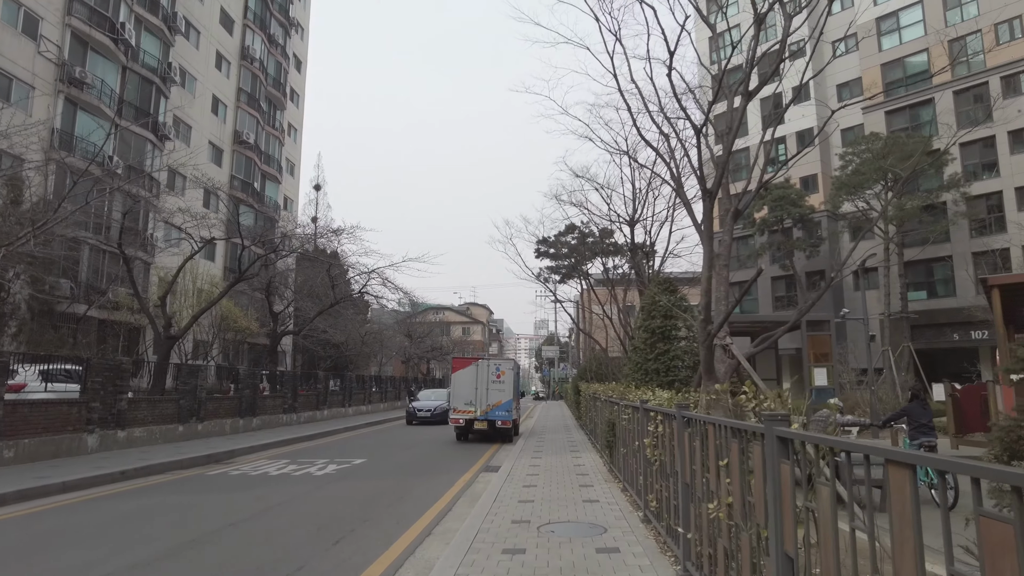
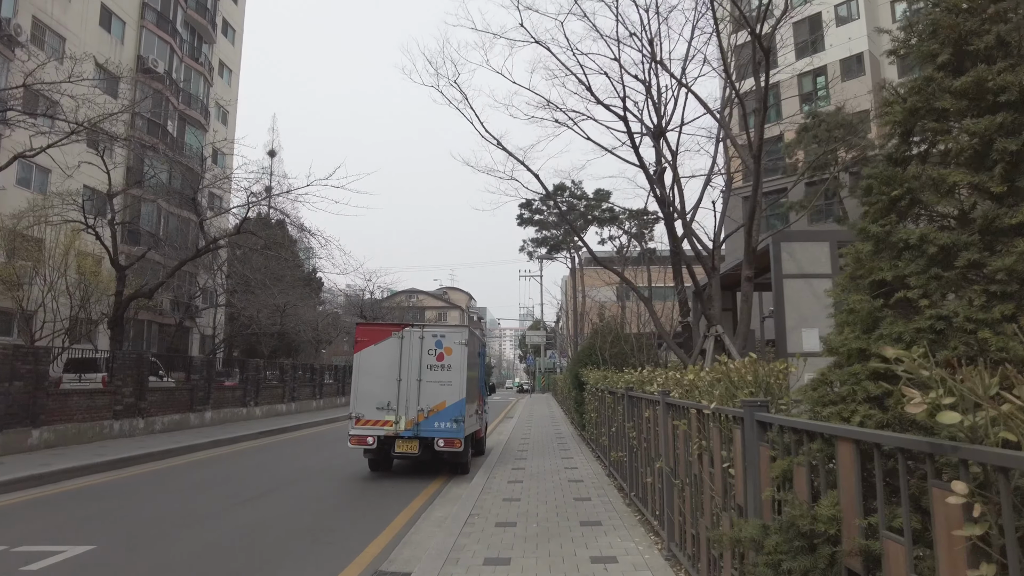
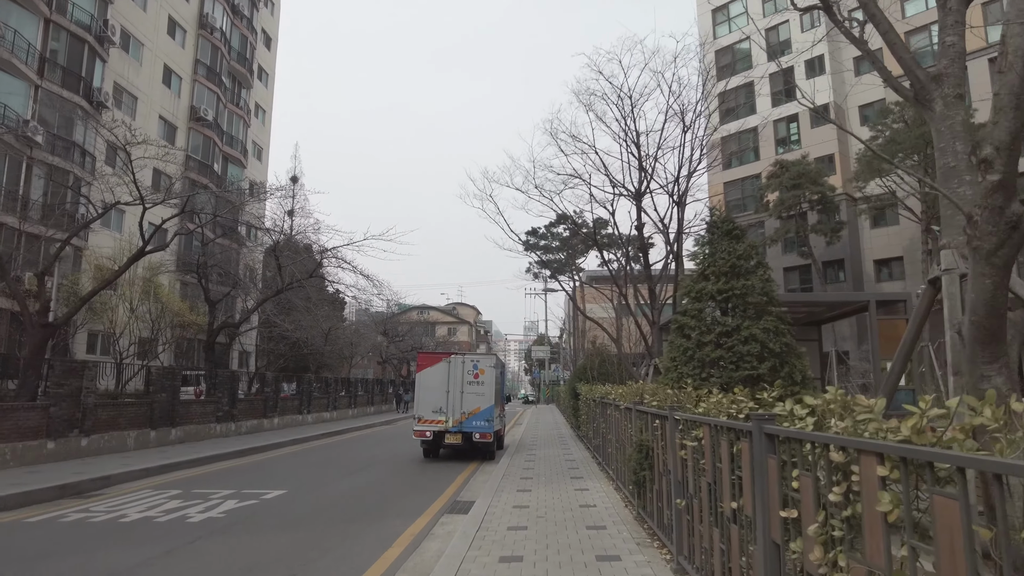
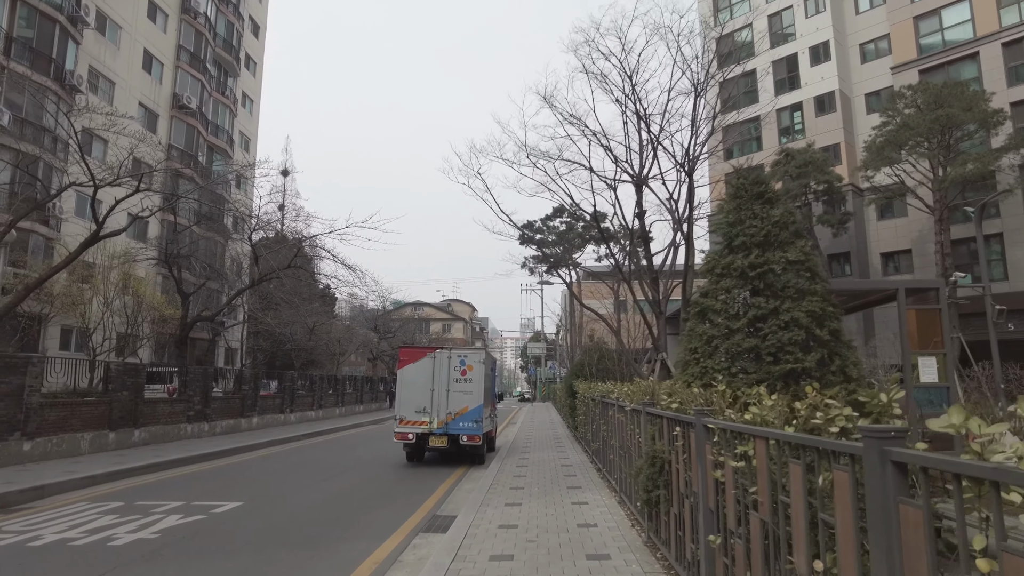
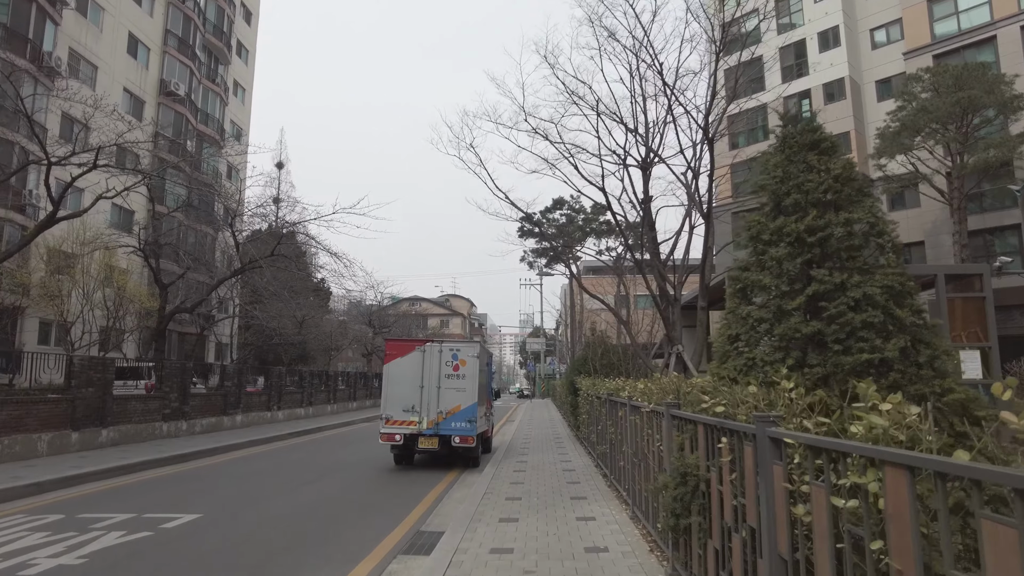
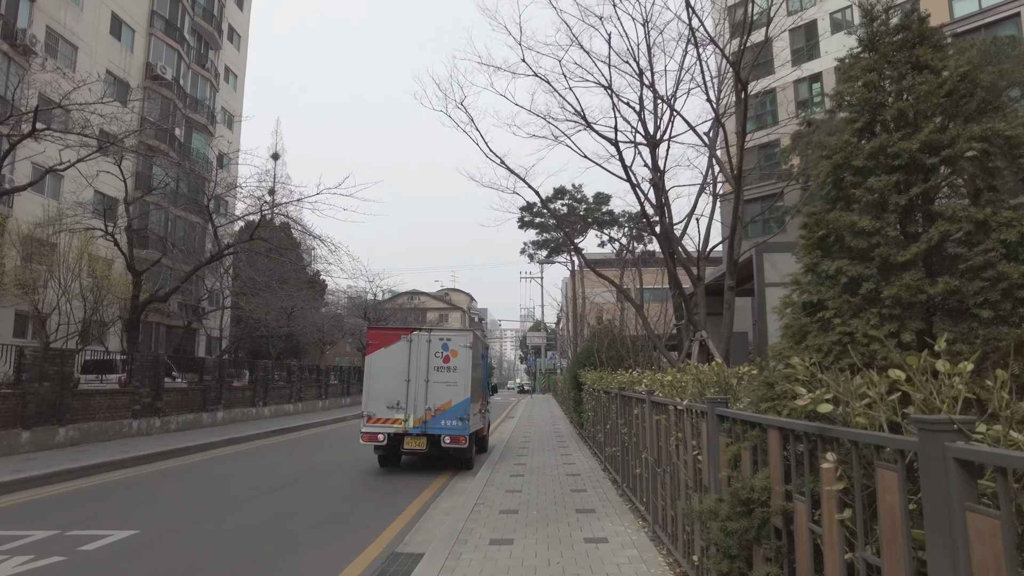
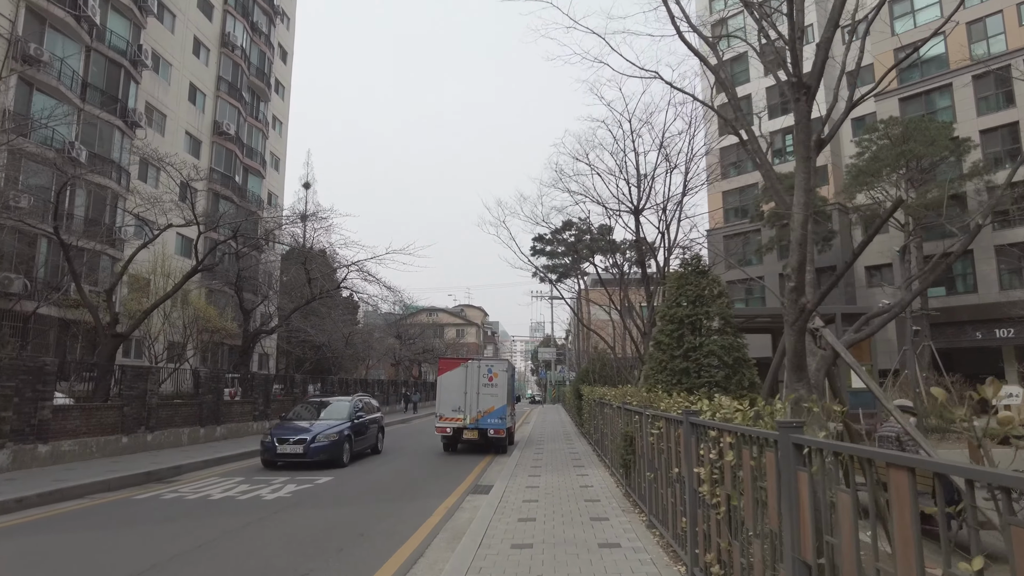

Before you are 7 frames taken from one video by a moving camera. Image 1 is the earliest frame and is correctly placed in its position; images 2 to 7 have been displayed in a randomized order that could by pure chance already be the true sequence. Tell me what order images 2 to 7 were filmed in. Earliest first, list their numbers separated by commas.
7, 3, 4, 5, 6, 2
